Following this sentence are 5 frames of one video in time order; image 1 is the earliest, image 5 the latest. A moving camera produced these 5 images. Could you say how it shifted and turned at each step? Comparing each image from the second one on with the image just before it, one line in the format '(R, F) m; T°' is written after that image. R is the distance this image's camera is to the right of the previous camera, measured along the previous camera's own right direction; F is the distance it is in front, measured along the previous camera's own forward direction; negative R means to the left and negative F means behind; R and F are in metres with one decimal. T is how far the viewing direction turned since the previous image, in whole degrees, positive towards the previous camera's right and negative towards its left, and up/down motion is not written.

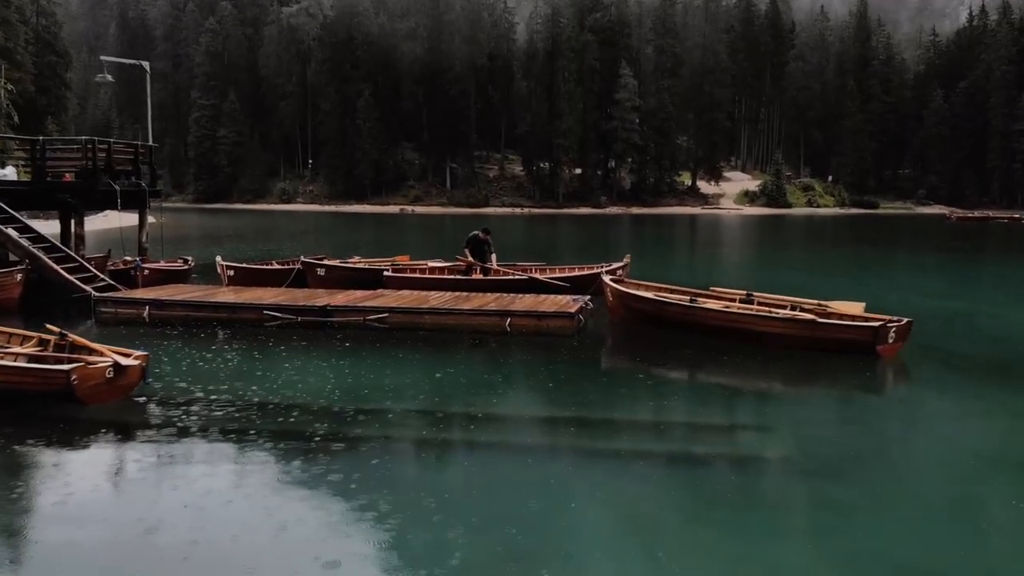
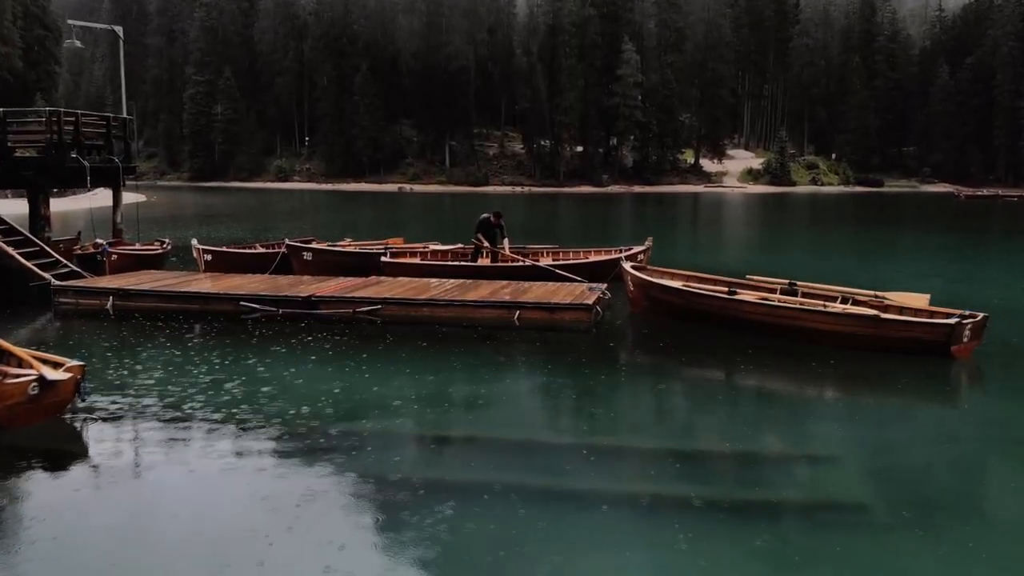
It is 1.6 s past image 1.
(-0.1, +1.4) m; 0°
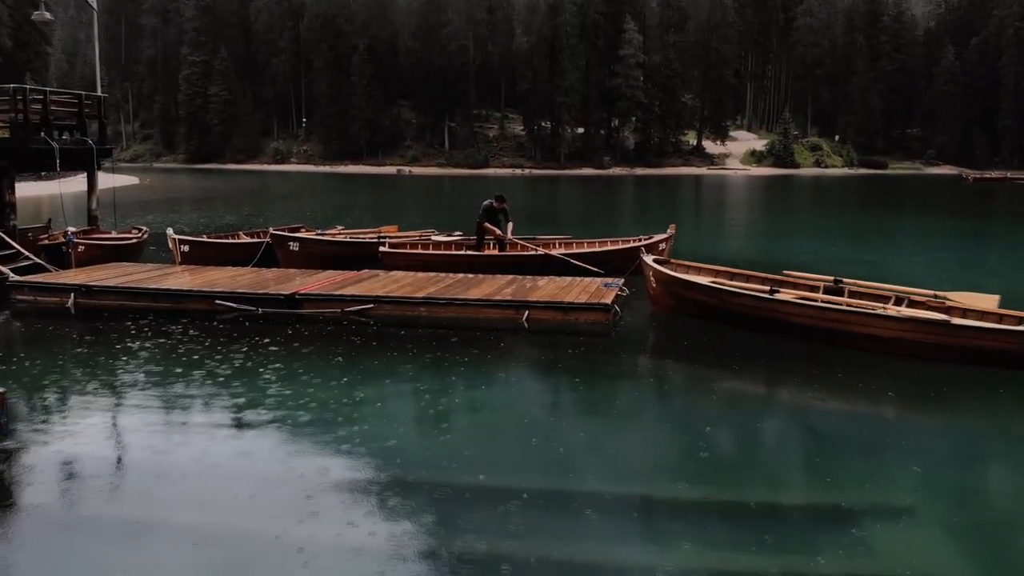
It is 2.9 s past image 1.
(-0.1, +1.1) m; 0°
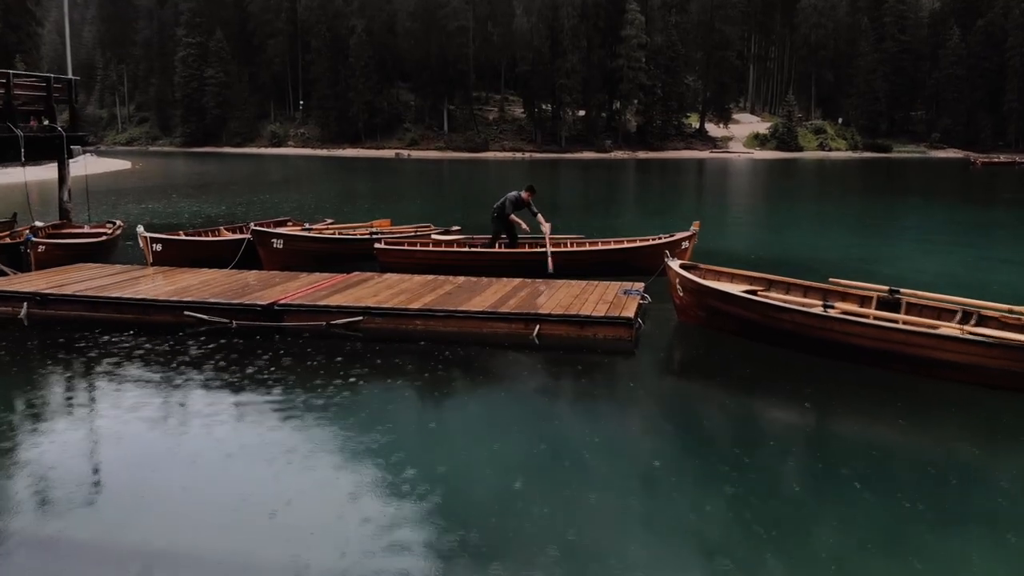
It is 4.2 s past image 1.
(-0.1, +1.1) m; 0°
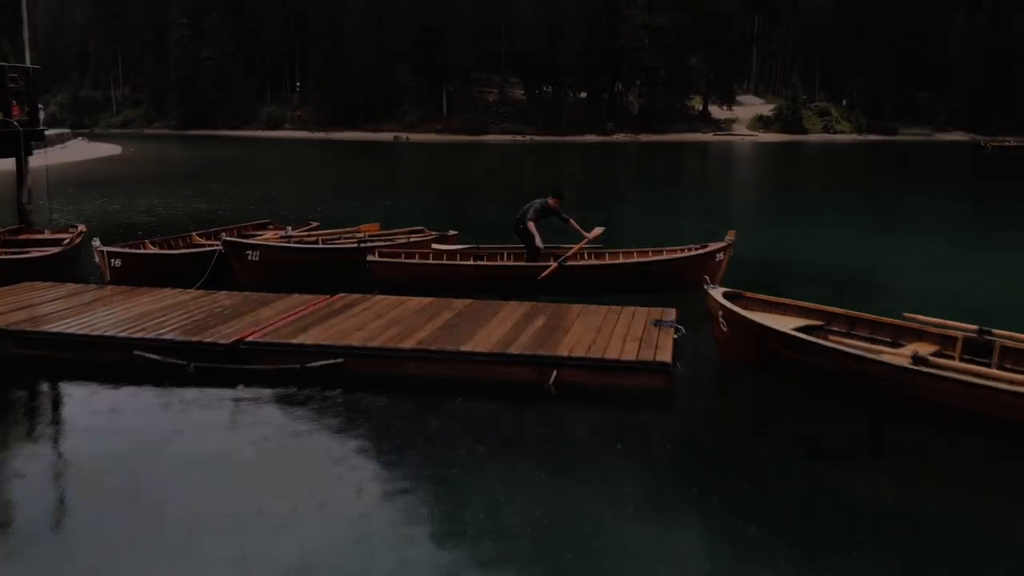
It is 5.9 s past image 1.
(-0.1, +1.3) m; 0°
